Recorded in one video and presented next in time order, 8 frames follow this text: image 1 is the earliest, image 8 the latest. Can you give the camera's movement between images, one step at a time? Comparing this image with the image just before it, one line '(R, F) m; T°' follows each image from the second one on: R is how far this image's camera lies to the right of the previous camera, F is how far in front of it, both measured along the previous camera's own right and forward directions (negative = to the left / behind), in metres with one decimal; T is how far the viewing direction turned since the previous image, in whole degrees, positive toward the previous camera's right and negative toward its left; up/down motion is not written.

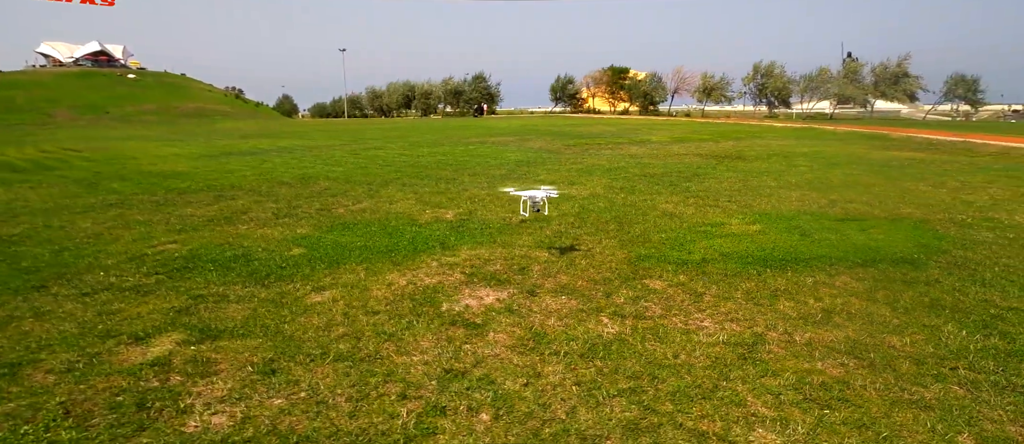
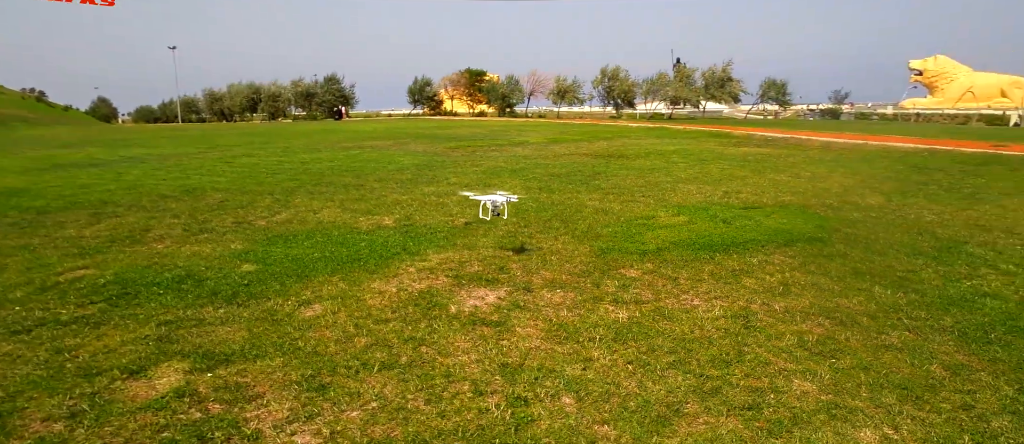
(-1.3, -0.1) m; +14°
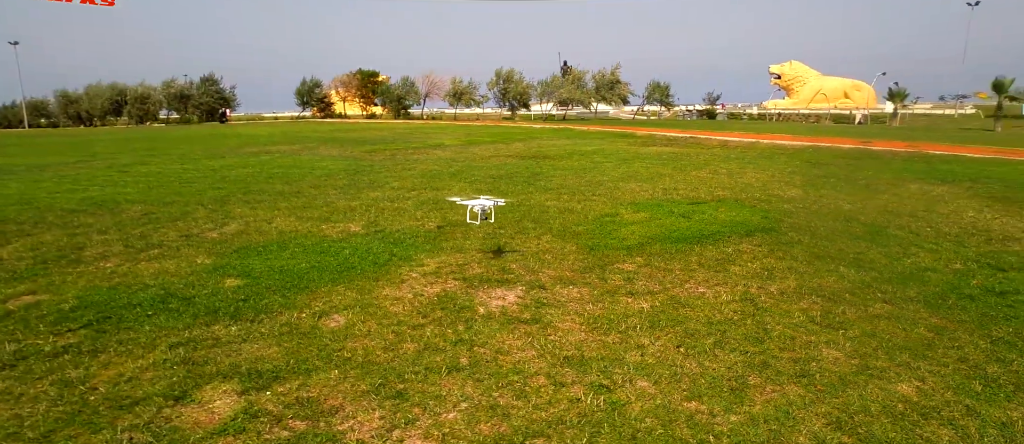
(-1.2, -0.1) m; +10°
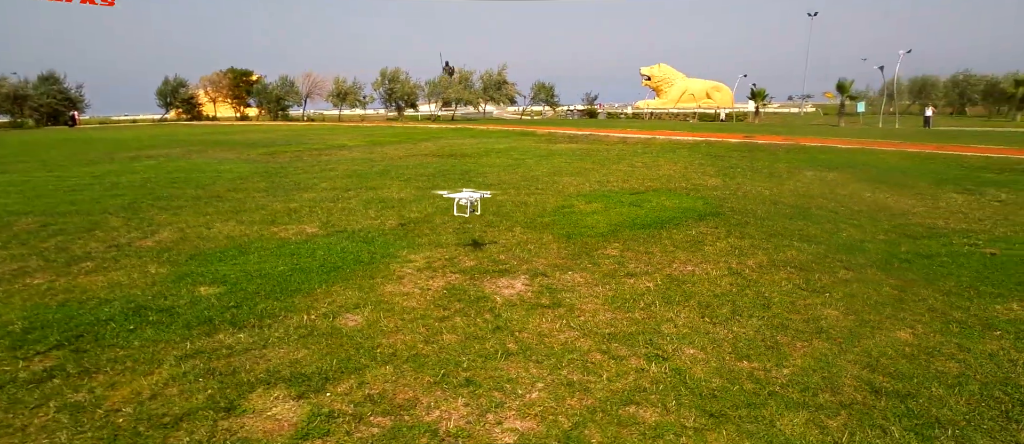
(-1.2, 0.0) m; +11°
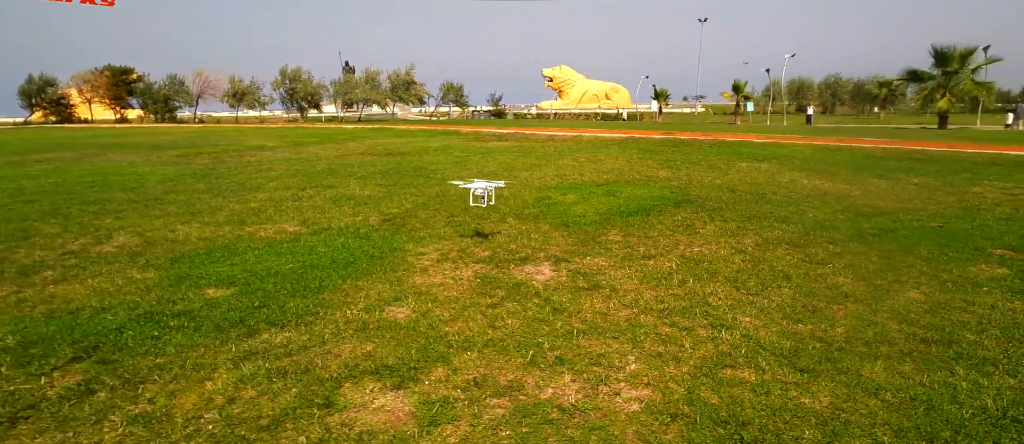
(-1.3, 0.0) m; +9°
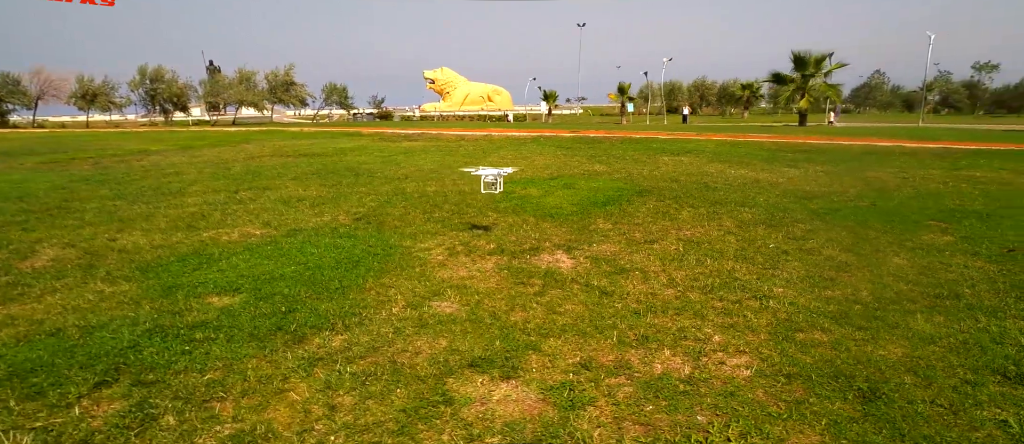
(-1.4, +0.2) m; +11°
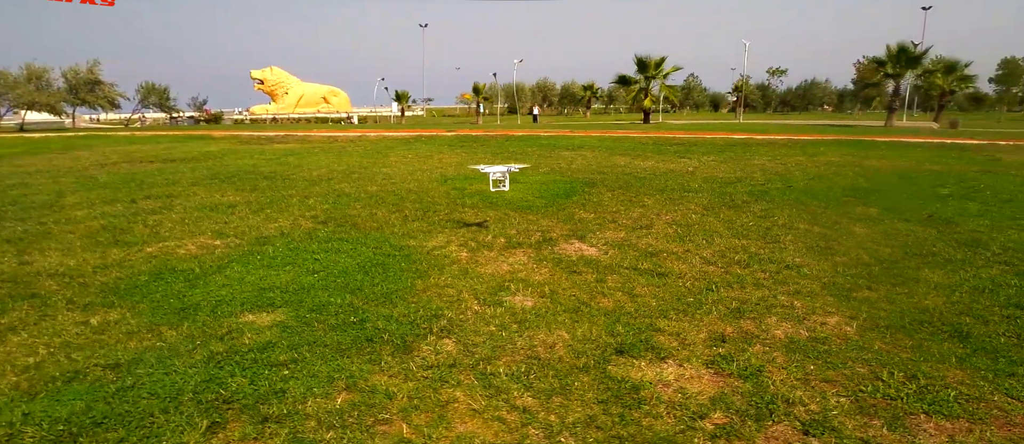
(-1.9, +0.4) m; +16°
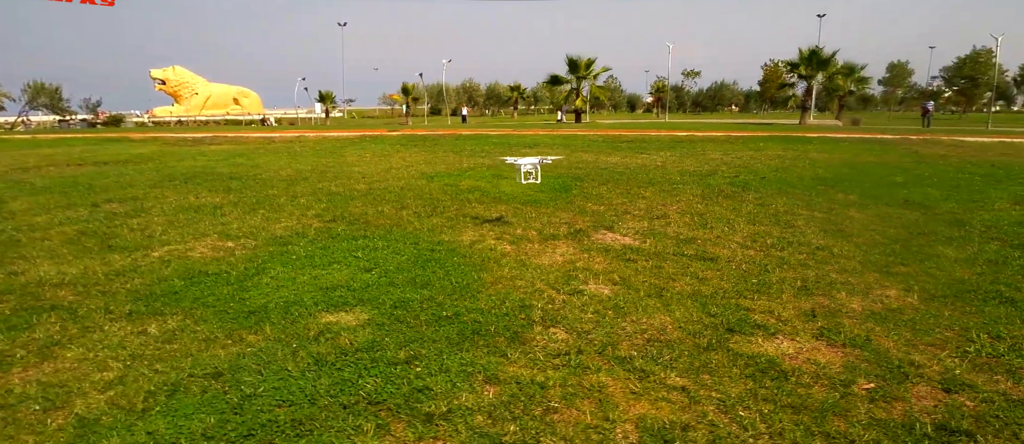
(-1.2, +0.1) m; +8°
